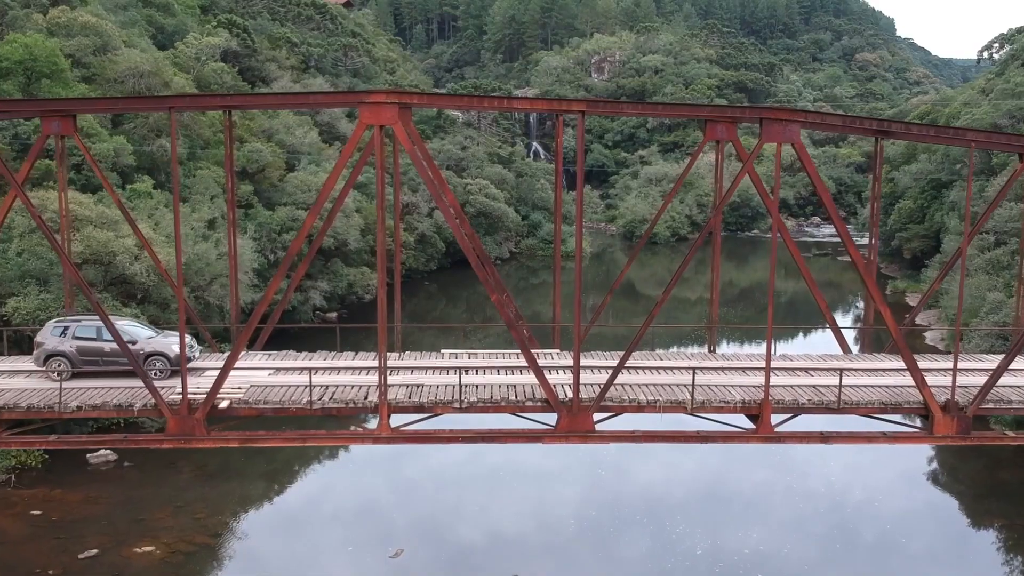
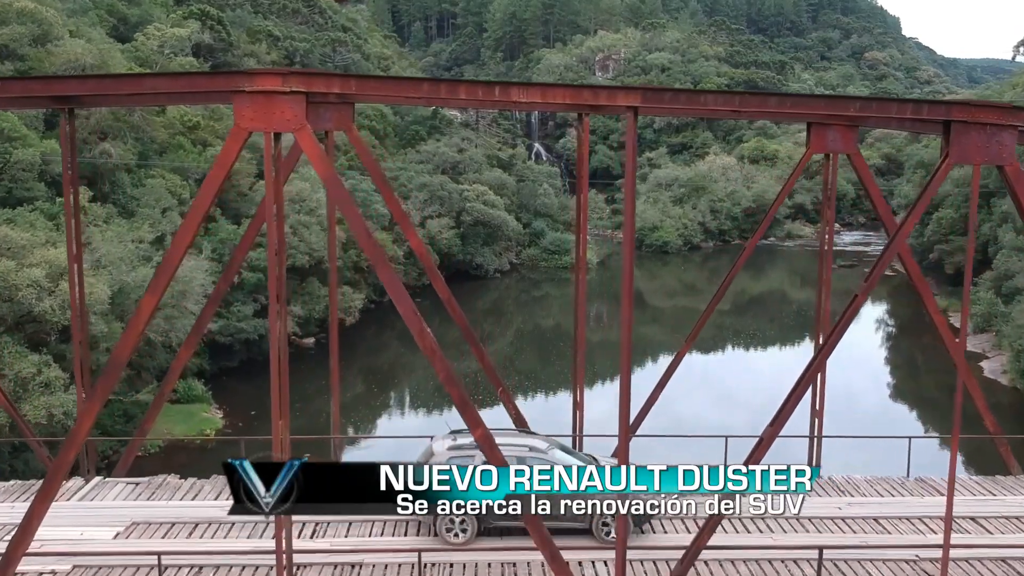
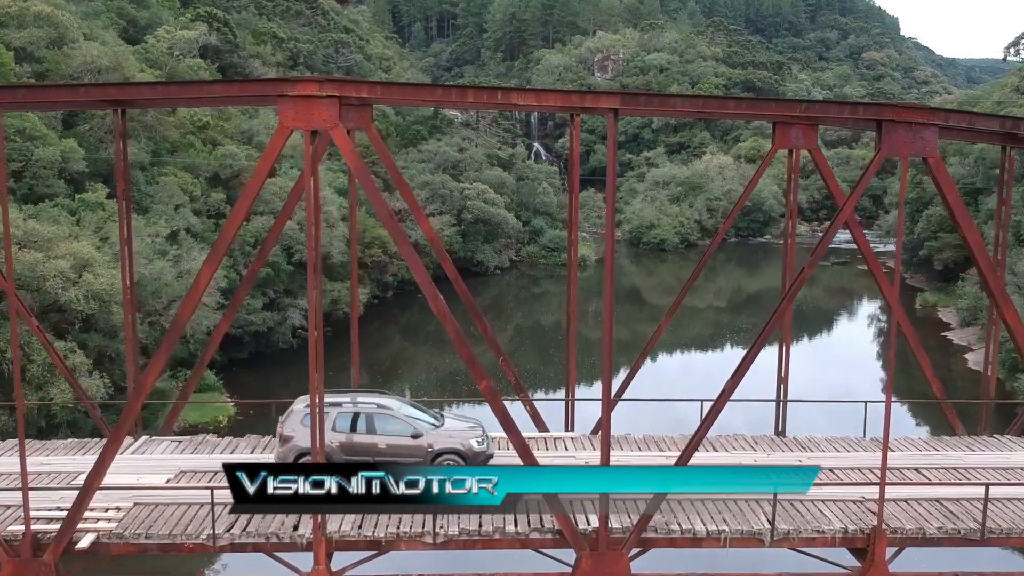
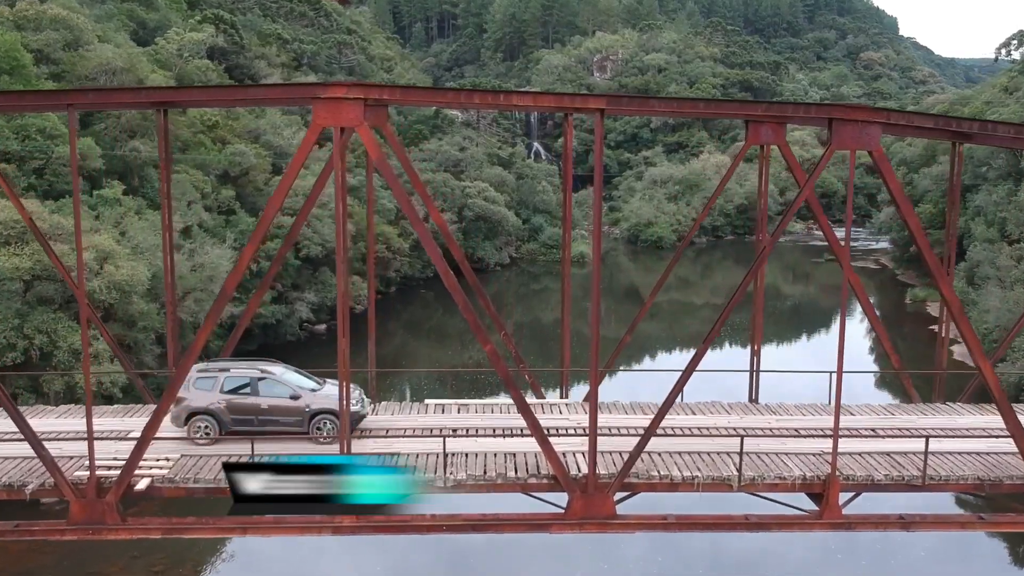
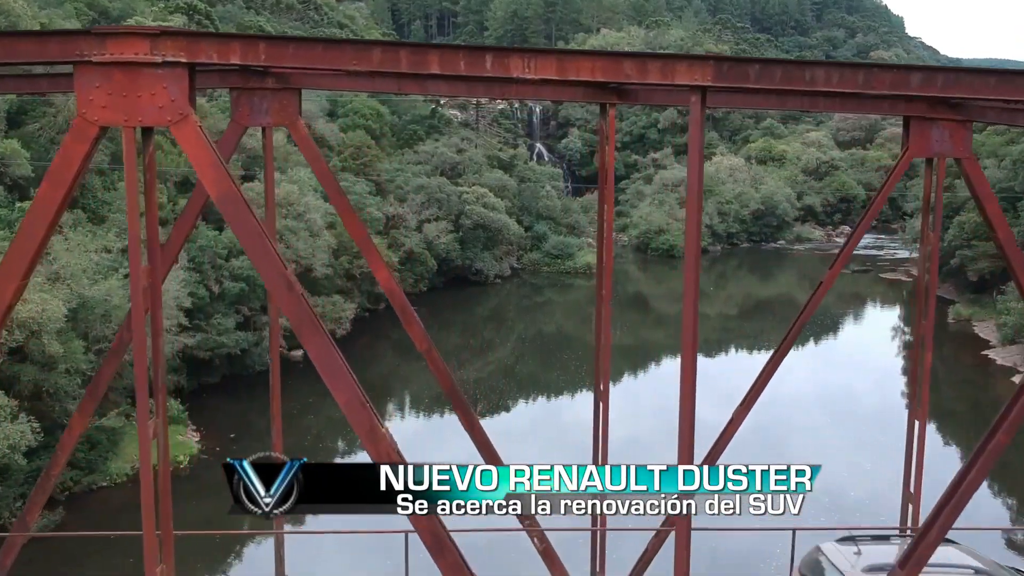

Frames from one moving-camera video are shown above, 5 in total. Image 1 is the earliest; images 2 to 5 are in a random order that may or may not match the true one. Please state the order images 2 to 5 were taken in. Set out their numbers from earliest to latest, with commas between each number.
4, 3, 2, 5
